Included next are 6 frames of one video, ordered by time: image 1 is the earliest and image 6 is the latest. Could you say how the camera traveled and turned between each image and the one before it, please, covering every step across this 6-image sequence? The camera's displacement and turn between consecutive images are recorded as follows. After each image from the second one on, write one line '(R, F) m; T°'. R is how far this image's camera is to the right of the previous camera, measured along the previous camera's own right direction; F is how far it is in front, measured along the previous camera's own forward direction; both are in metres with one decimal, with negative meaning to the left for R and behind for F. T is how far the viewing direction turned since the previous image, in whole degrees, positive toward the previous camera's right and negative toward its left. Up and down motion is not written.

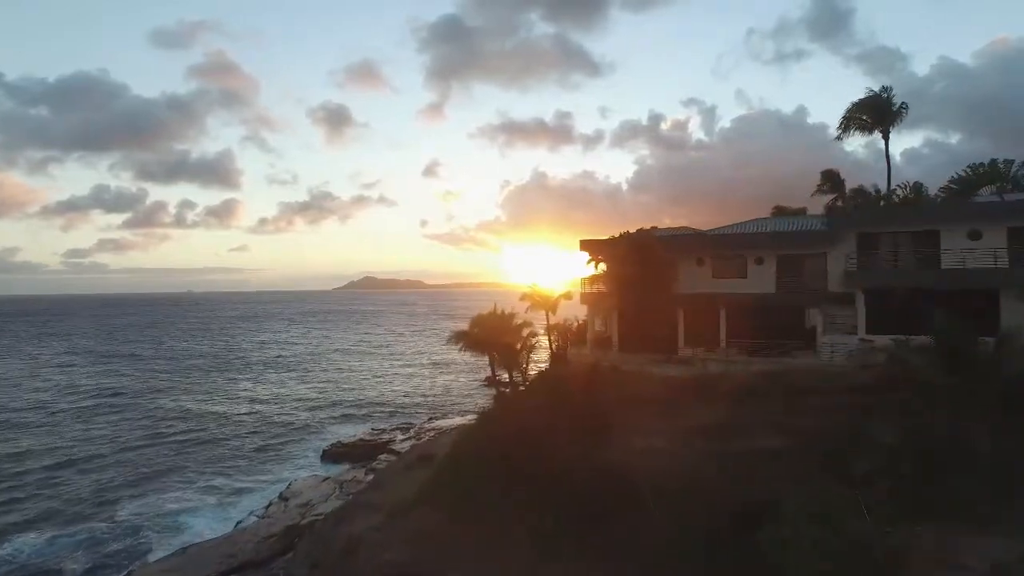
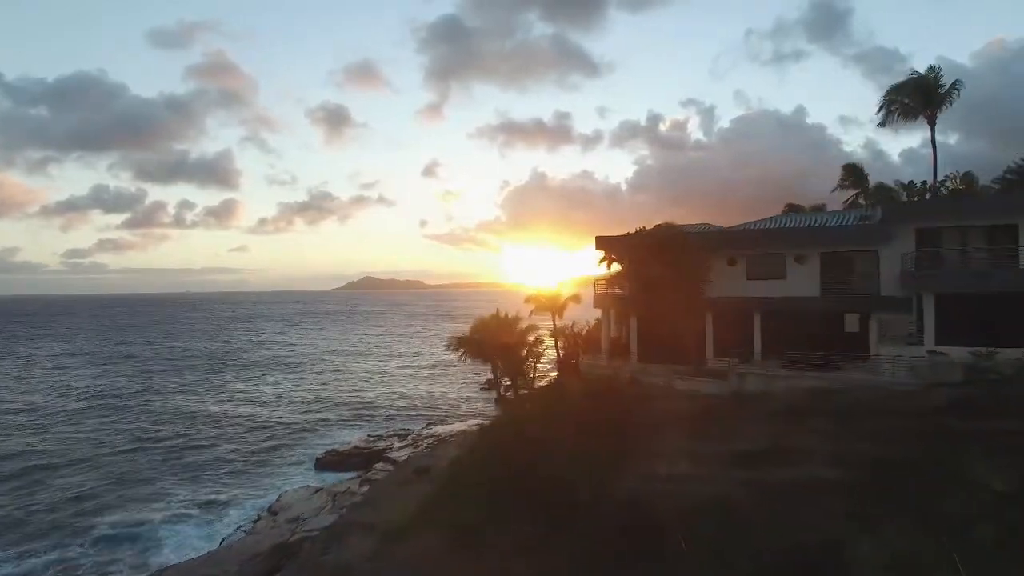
(-0.2, +1.8) m; 0°
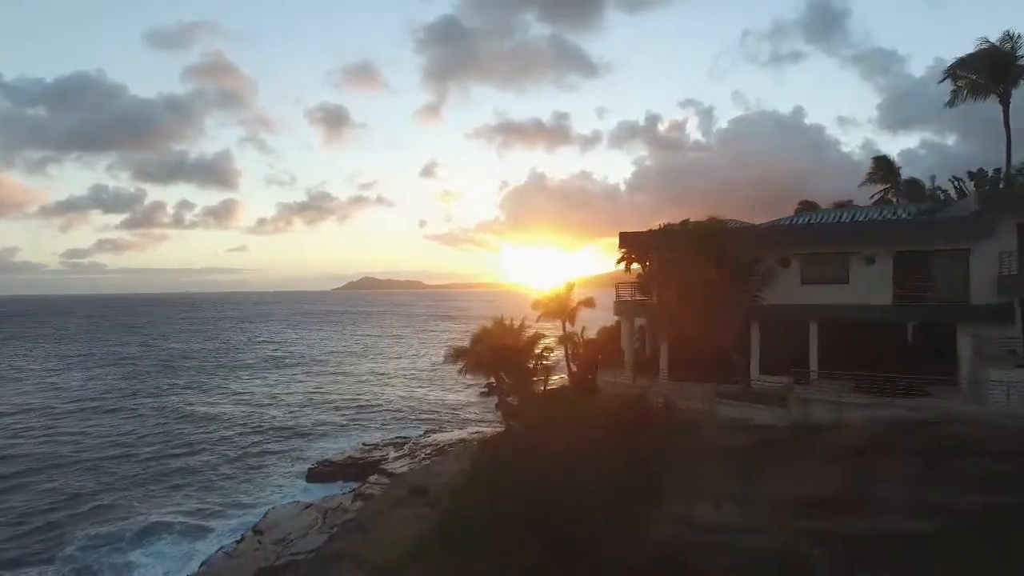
(-0.2, +2.2) m; 0°
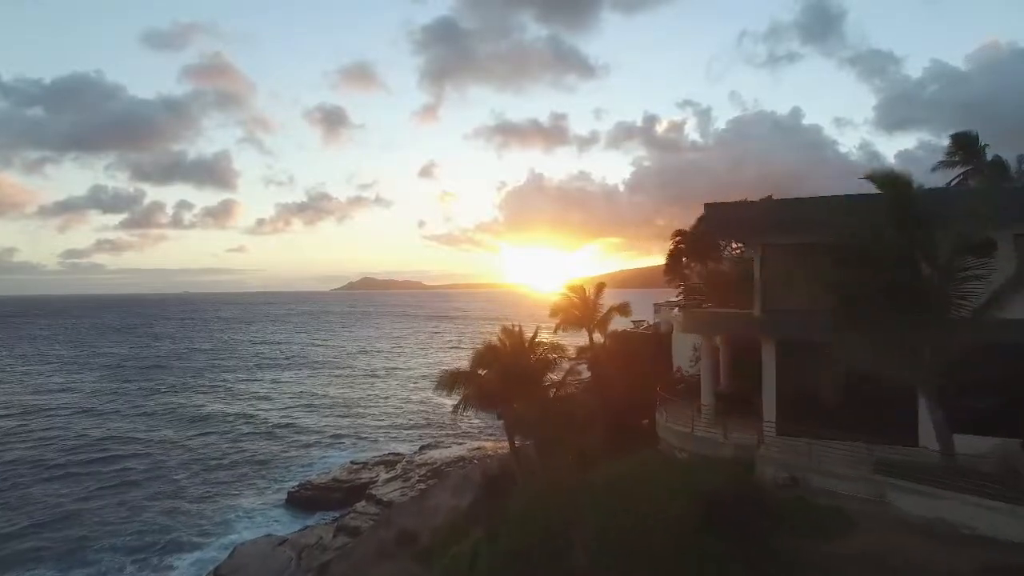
(-0.3, +4.6) m; 0°
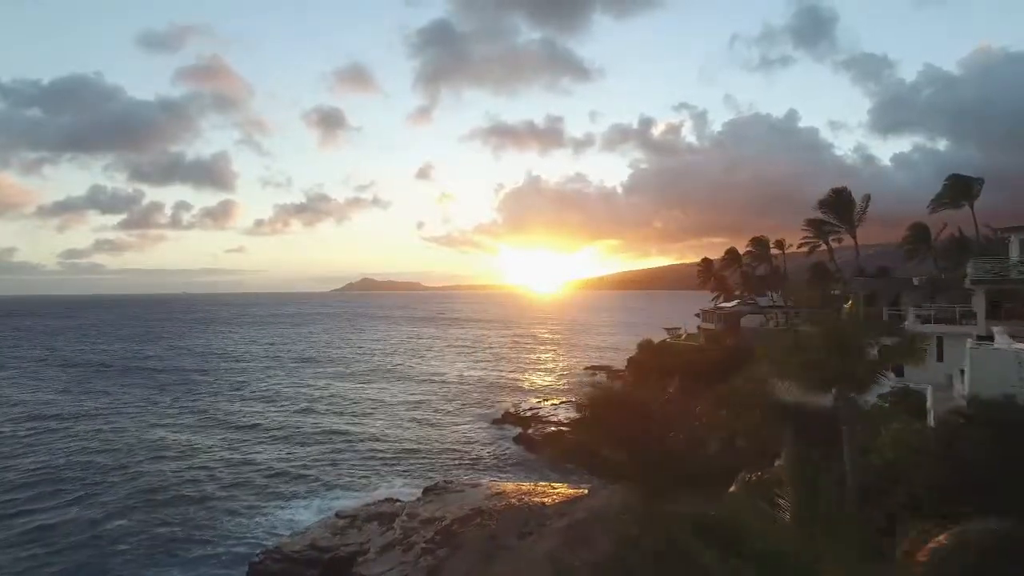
(-1.6, +9.3) m; 0°
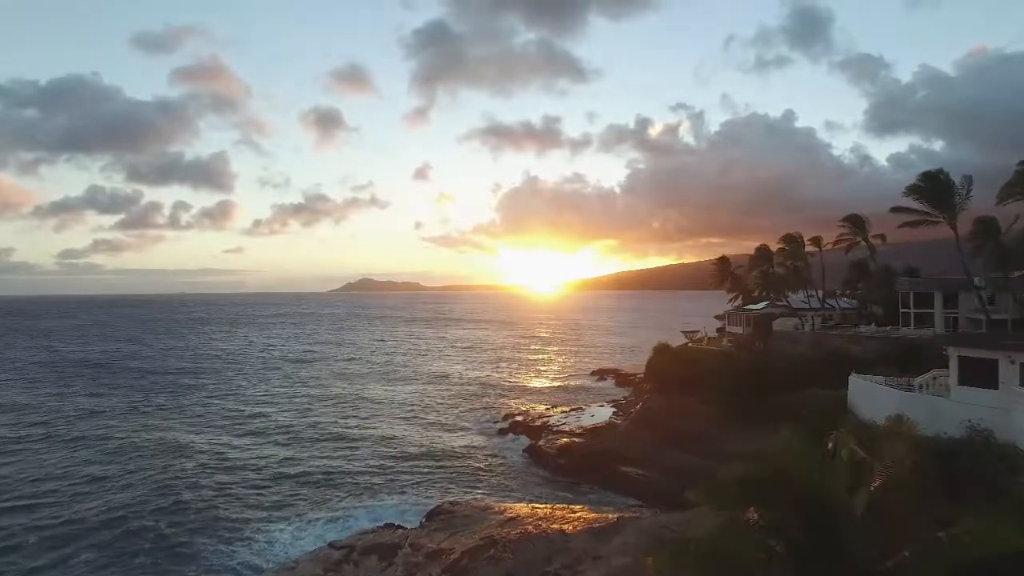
(-0.8, +3.8) m; 0°
